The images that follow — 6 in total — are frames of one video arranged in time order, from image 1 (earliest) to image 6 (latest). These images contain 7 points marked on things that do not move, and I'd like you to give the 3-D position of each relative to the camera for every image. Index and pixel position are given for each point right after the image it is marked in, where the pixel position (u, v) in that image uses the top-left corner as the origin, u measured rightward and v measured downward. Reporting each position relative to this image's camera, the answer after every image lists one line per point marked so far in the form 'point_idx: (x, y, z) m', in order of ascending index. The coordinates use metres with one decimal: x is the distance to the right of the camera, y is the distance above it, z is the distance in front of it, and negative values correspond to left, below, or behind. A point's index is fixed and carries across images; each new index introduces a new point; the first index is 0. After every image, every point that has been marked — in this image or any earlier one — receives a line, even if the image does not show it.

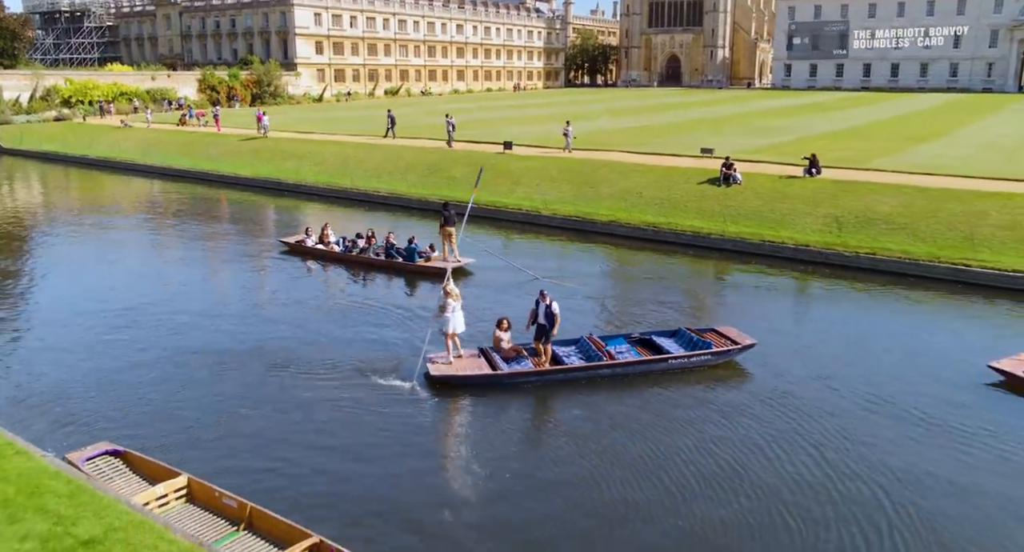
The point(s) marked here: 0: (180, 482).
0: (-4.2, -2.6, +9.9) m
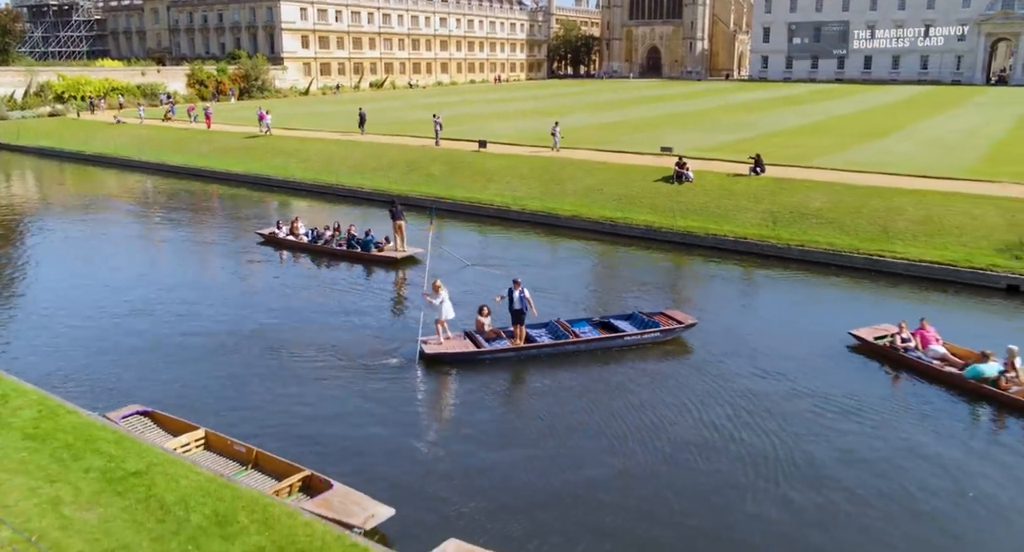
0: (-5.0, -2.5, +12.5) m
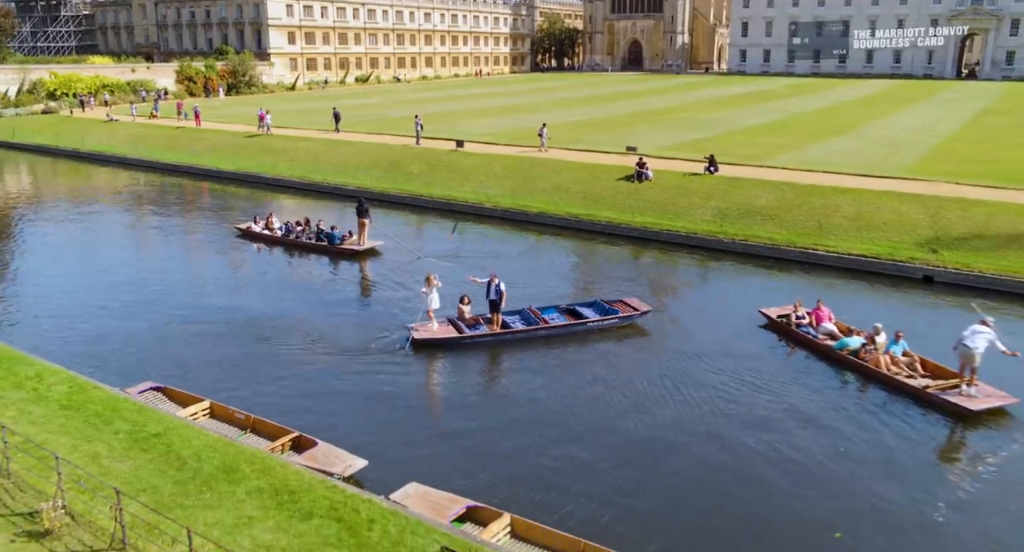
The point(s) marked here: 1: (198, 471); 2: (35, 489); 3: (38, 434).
0: (-5.8, -2.4, +14.9) m
1: (-4.7, -2.9, +11.9) m
2: (-6.5, -2.9, +10.8) m
3: (-7.6, -2.5, +12.8) m
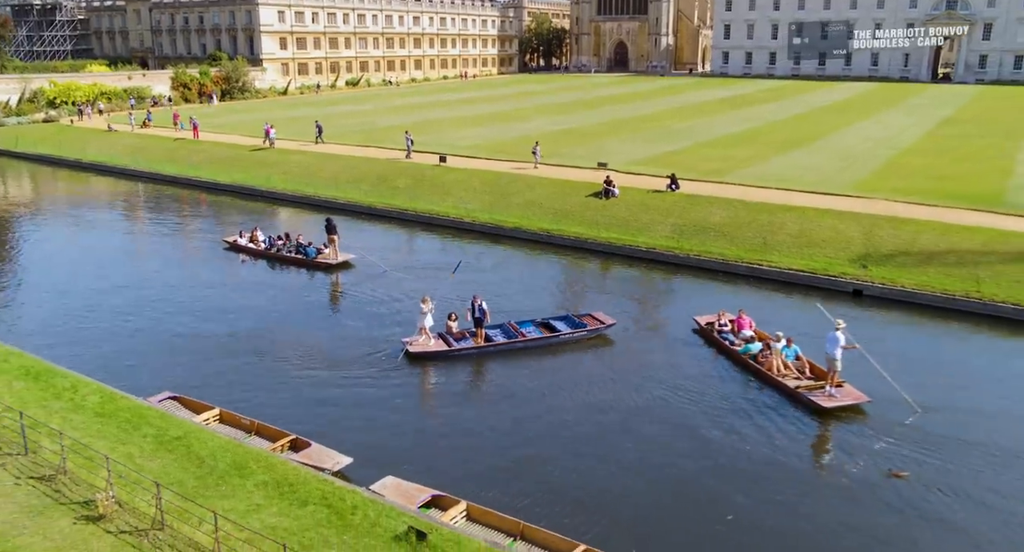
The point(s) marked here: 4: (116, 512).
0: (-6.6, -3.0, +17.7) m
1: (-5.5, -3.5, +14.7) m
2: (-7.3, -3.5, +13.6) m
3: (-8.4, -3.1, +15.5) m
4: (-6.3, -3.8, +12.7) m
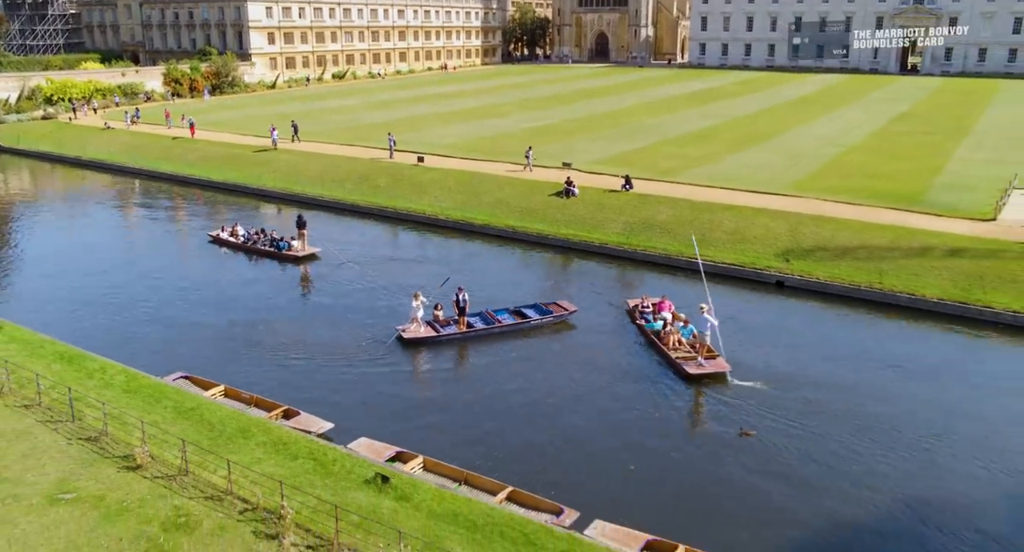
0: (-7.9, -3.0, +21.4) m
1: (-6.7, -3.6, +18.5) m
2: (-8.5, -3.6, +17.4) m
3: (-9.6, -3.2, +19.3) m
4: (-7.5, -3.9, +16.4) m
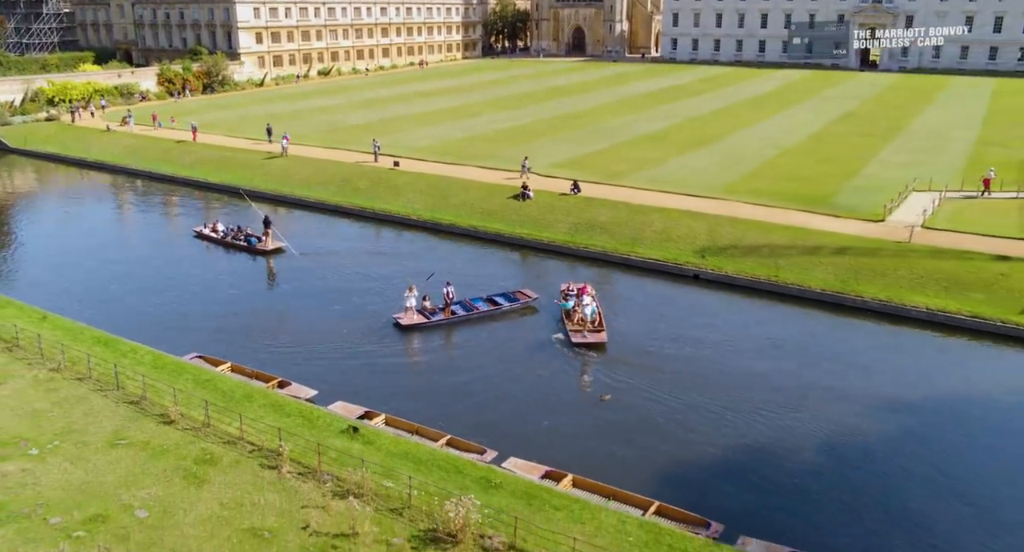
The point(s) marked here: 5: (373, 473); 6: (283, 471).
0: (-9.7, -3.1, +27.1) m
1: (-8.5, -3.7, +24.2) m
2: (-10.2, -3.7, +23.0) m
3: (-11.4, -3.3, +24.9) m
4: (-9.2, -4.0, +22.1) m
5: (-3.5, -4.9, +19.8) m
6: (-5.6, -4.8, +19.6) m
